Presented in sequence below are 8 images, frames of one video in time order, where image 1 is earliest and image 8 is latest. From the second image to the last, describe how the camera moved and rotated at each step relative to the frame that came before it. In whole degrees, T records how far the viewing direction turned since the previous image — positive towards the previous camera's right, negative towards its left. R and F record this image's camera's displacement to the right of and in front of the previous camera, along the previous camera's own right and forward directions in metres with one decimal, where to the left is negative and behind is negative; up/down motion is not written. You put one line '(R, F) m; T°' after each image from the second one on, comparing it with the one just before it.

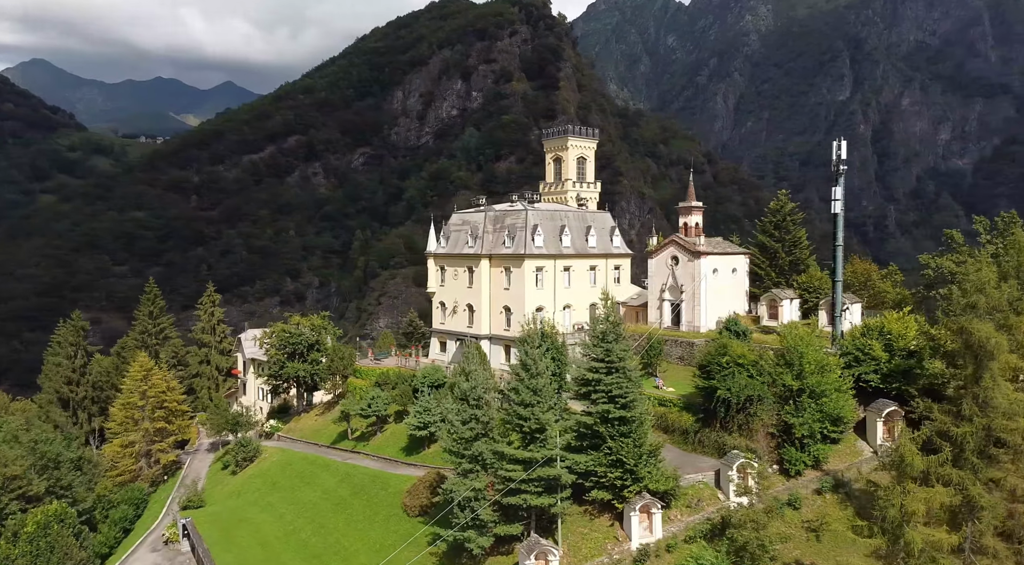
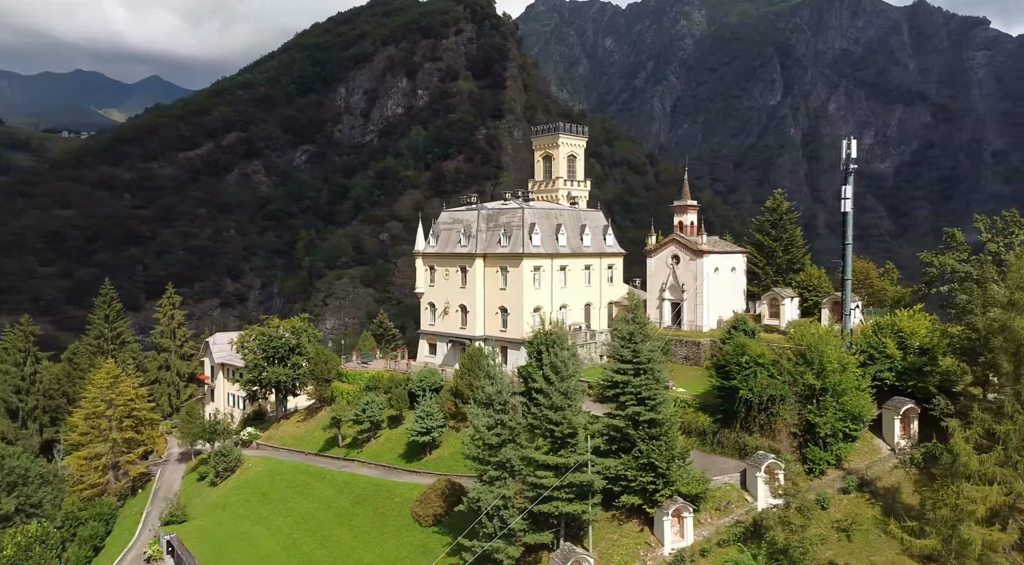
(-4.8, +1.6) m; +5°
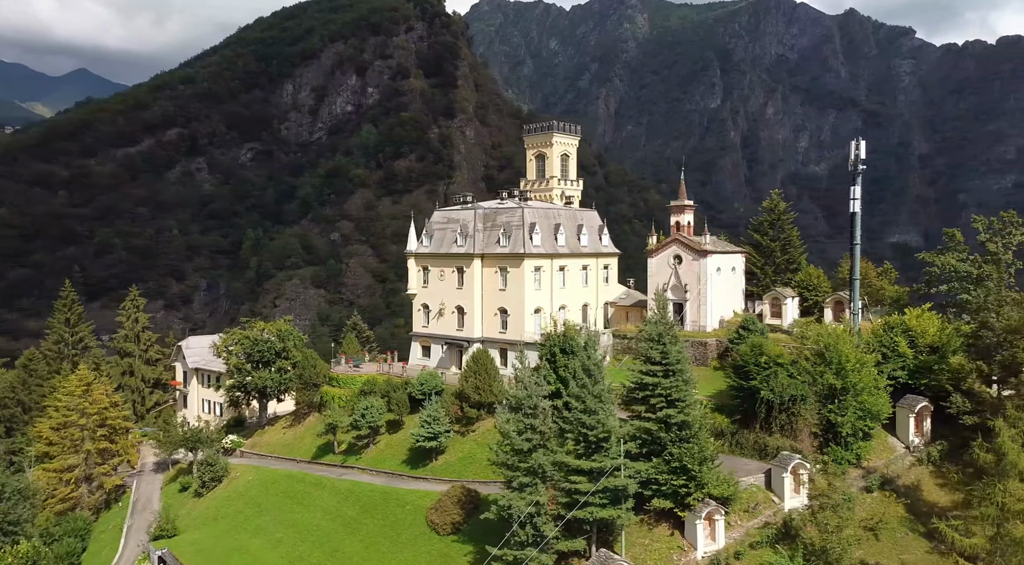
(-4.5, +1.2) m; +4°
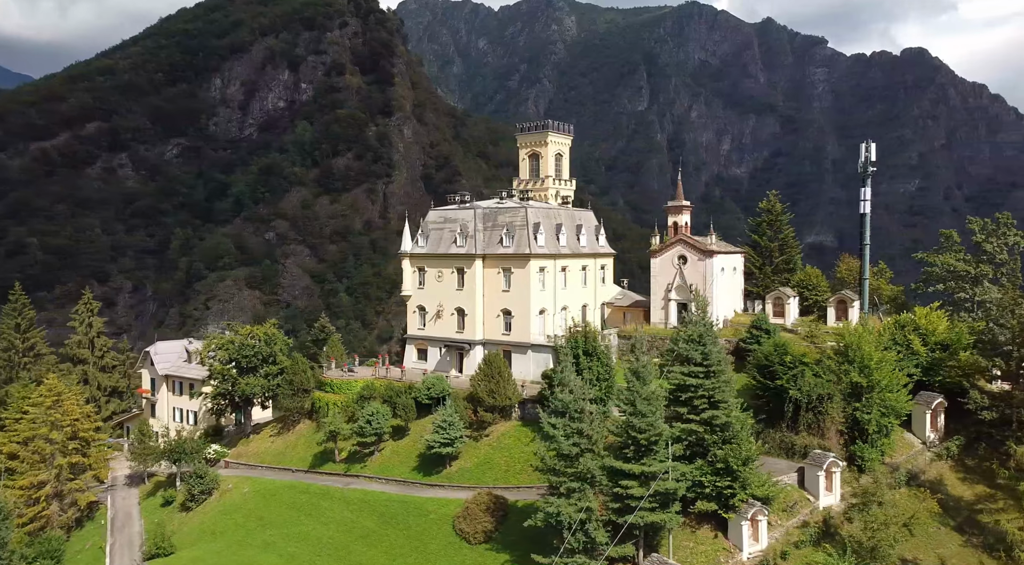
(-6.0, +1.3) m; +6°
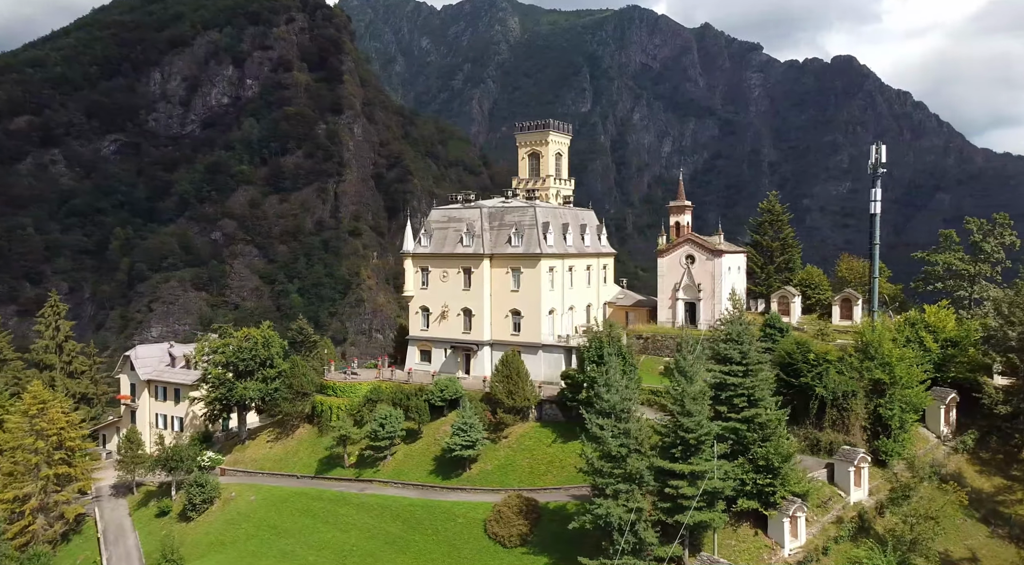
(-5.3, +0.8) m; +5°
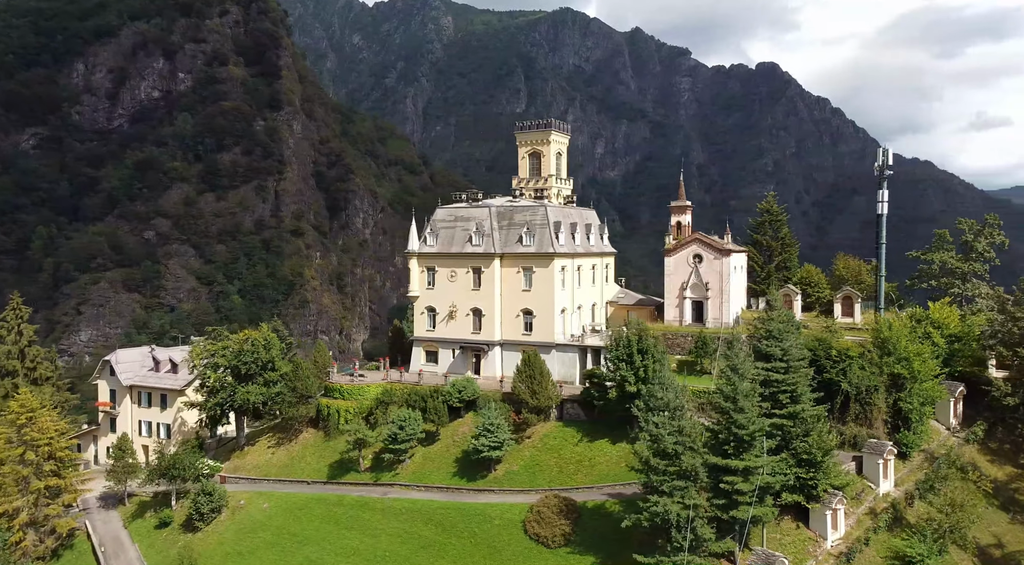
(-6.3, +0.7) m; +5°
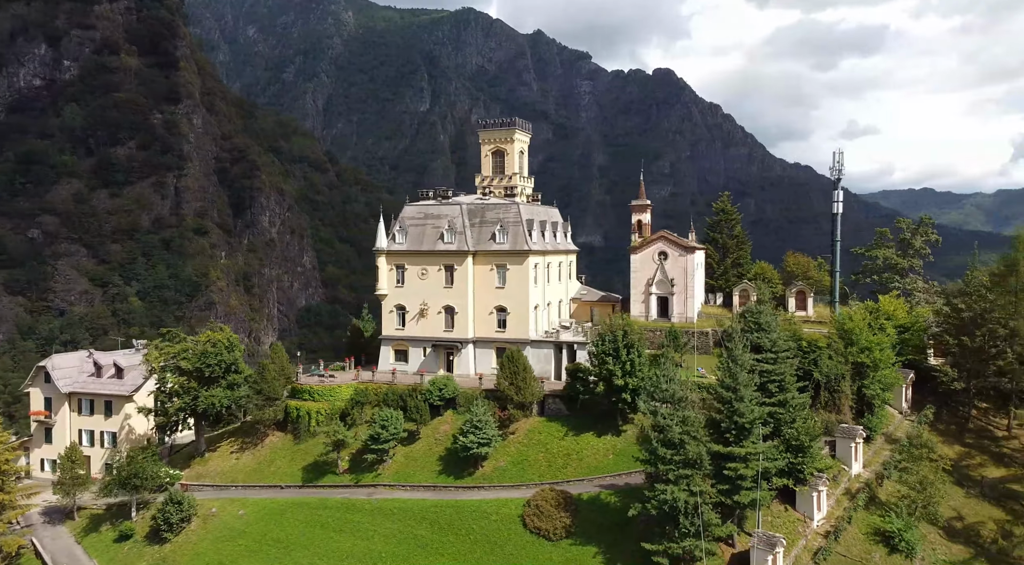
(-5.6, 0.0) m; +7°
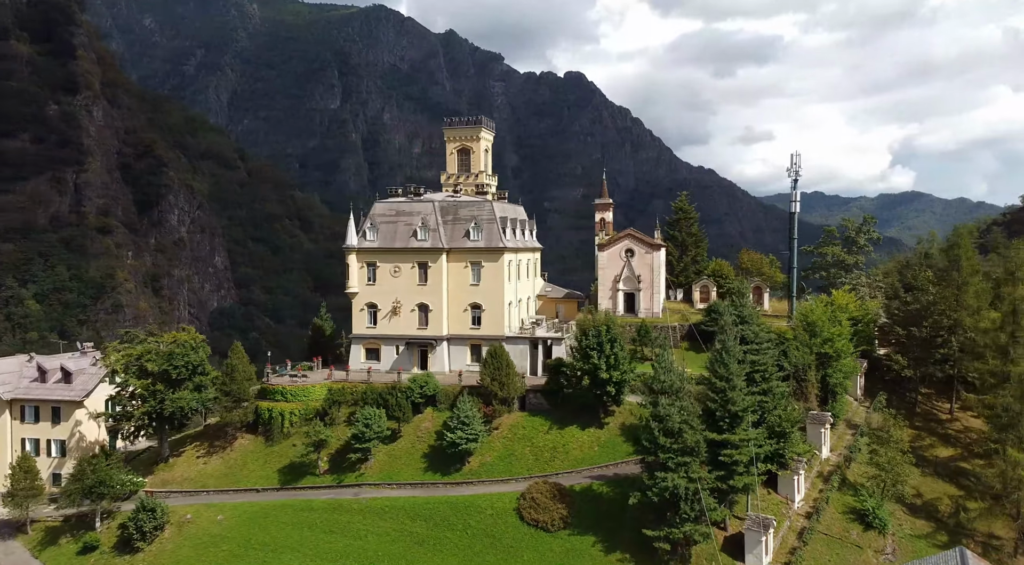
(-5.0, -0.1) m; +7°
